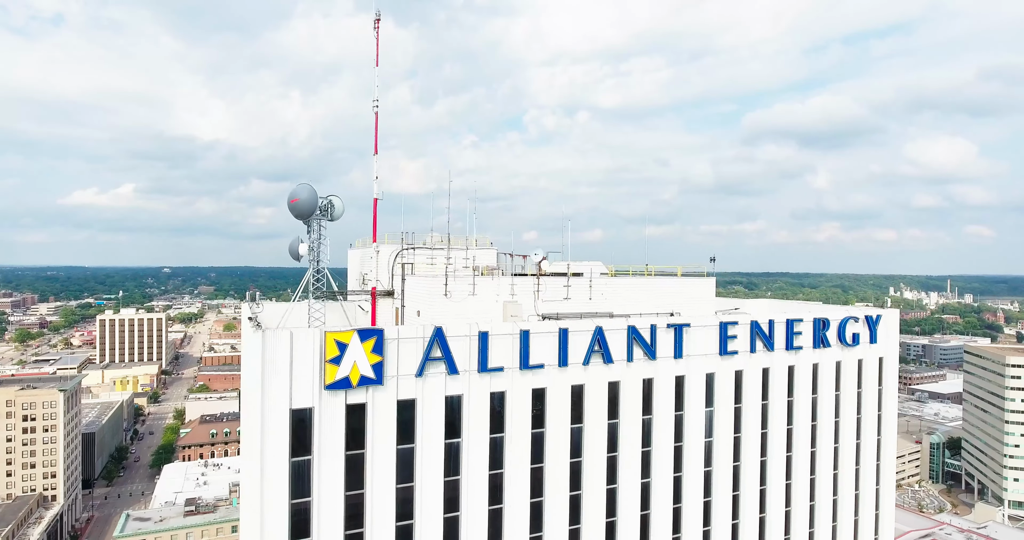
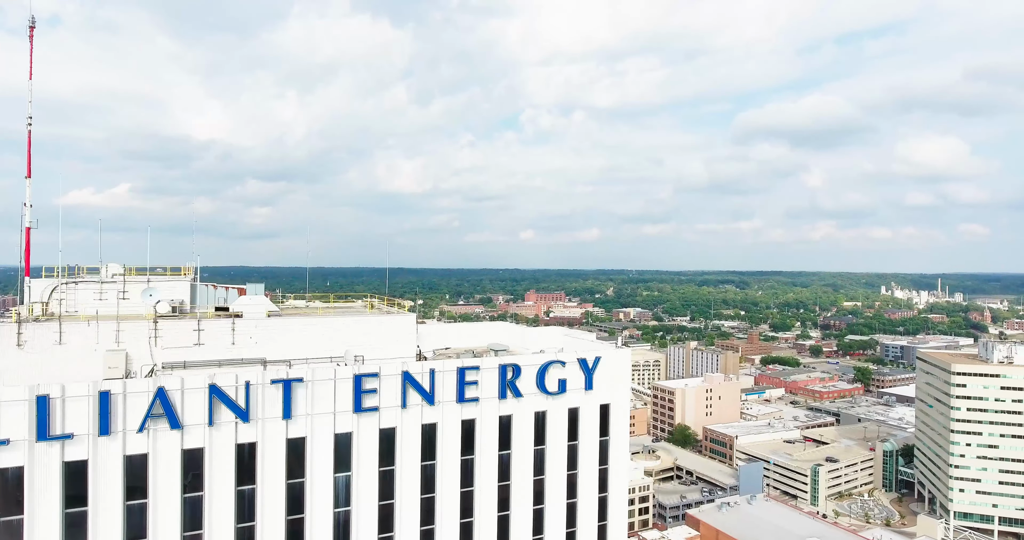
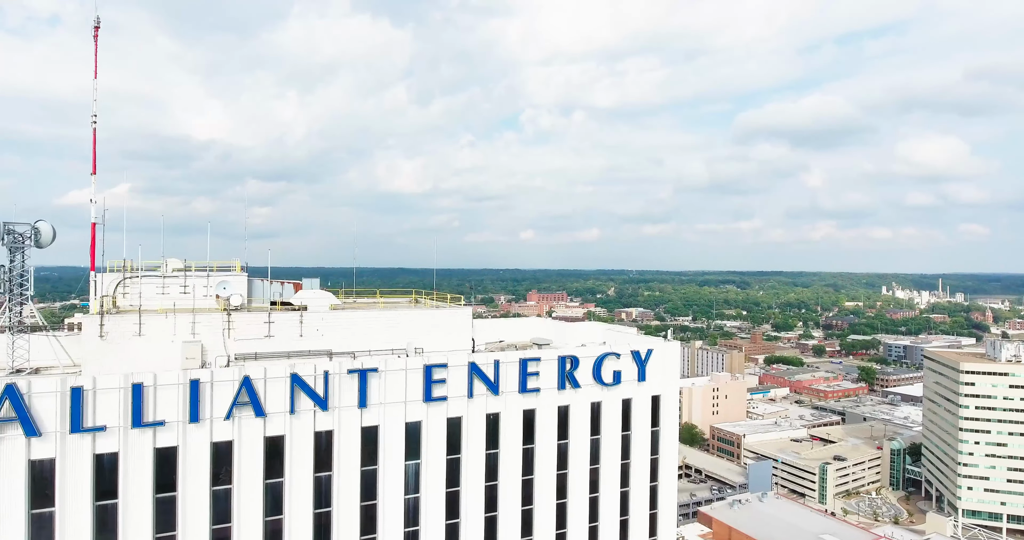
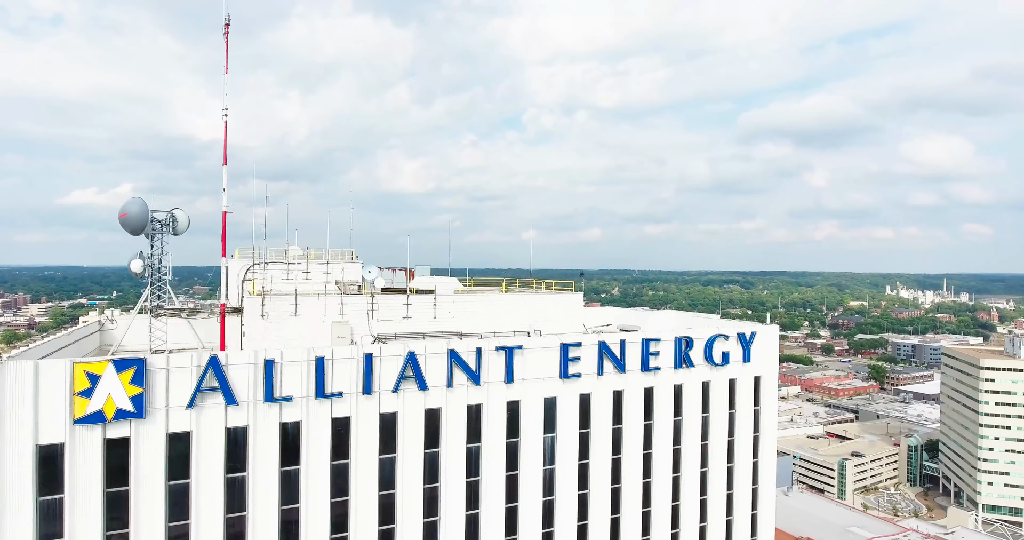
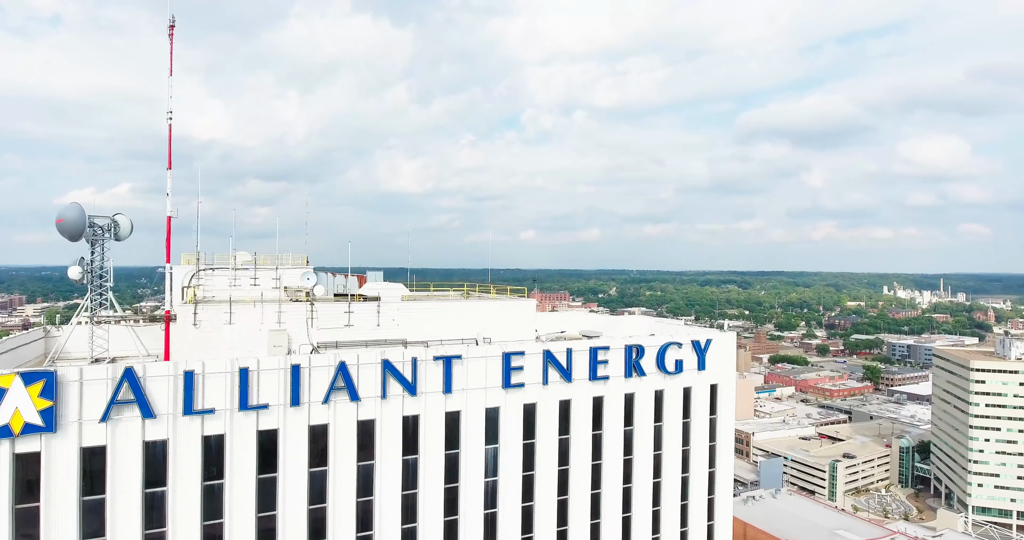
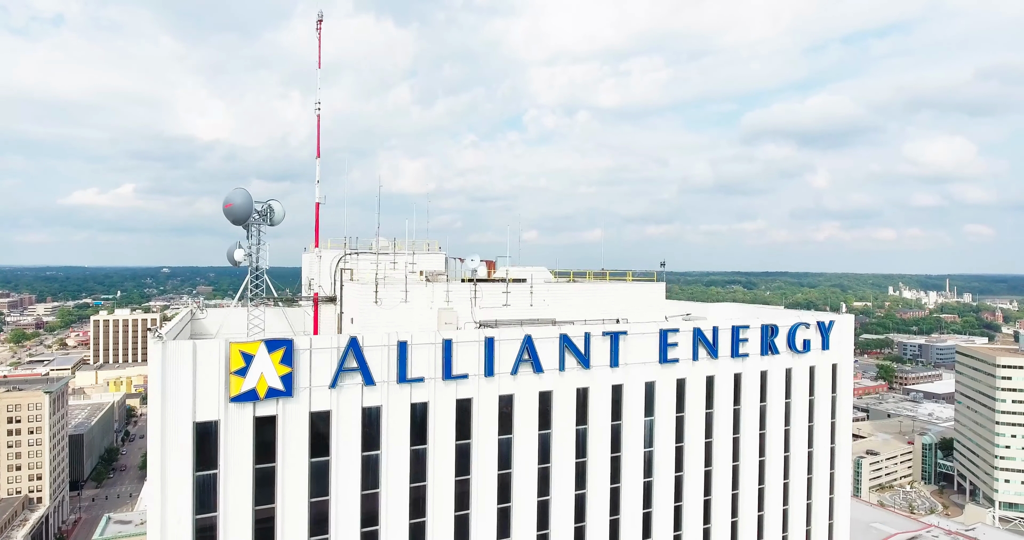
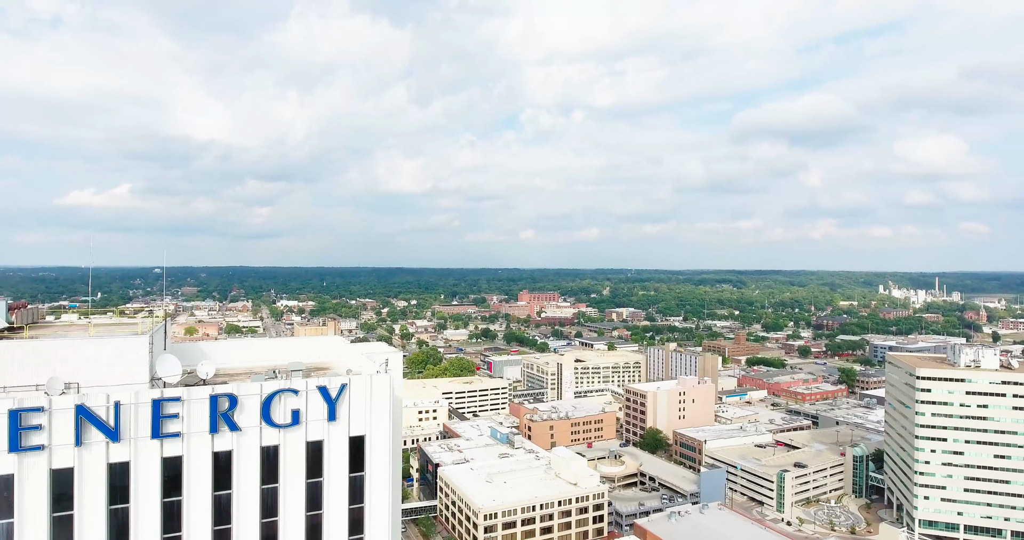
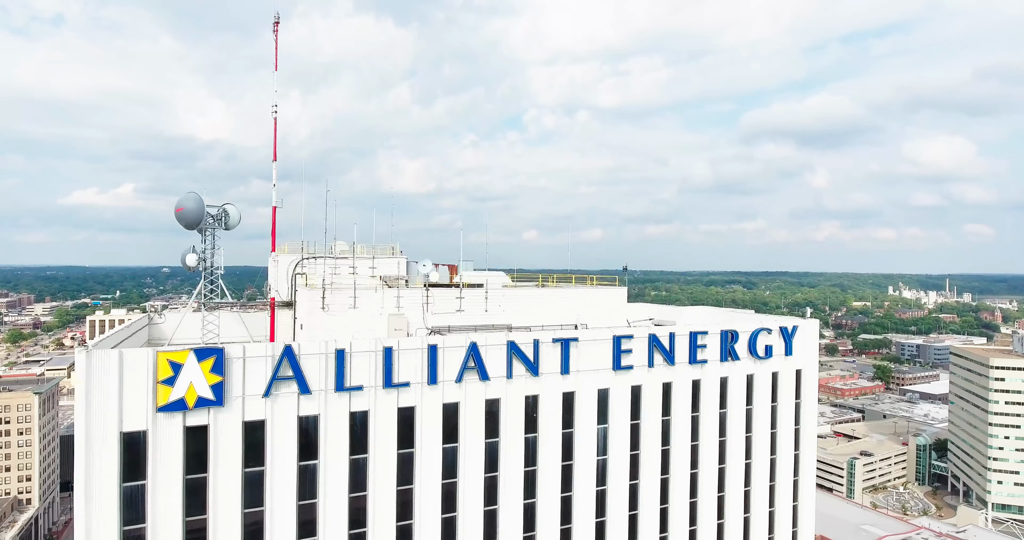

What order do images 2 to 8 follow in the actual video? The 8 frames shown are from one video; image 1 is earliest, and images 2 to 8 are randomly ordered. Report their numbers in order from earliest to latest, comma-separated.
6, 8, 4, 5, 3, 2, 7
